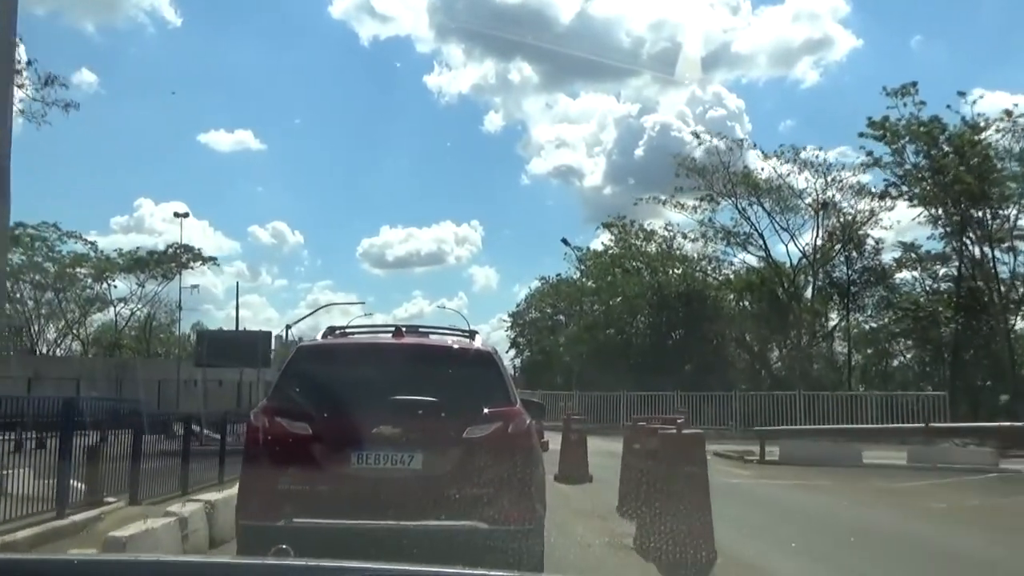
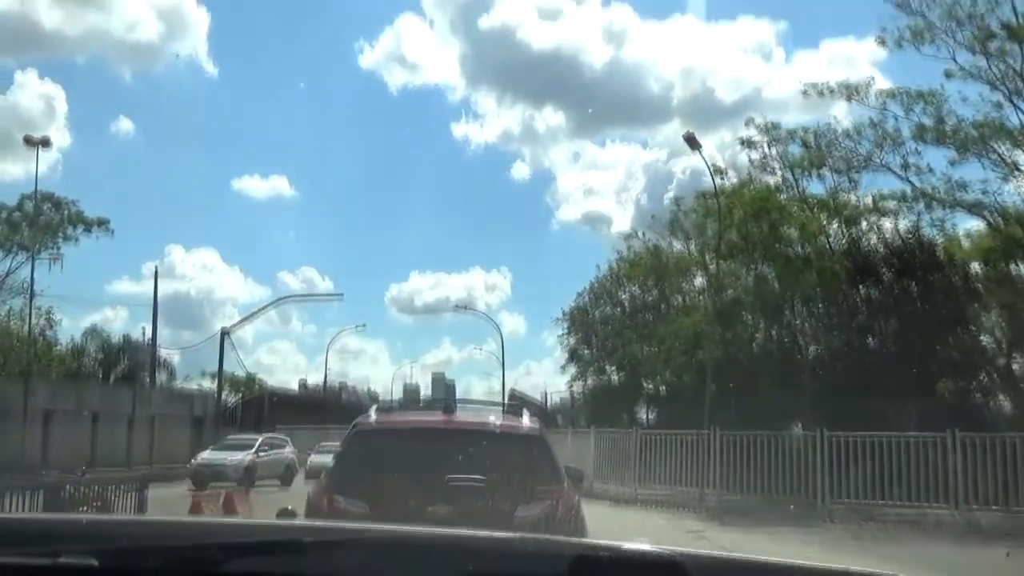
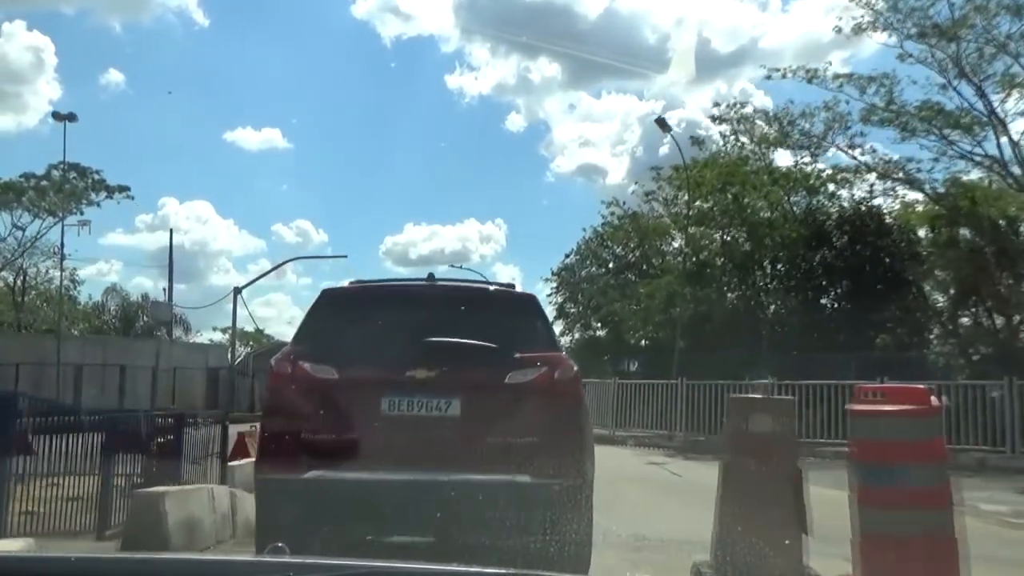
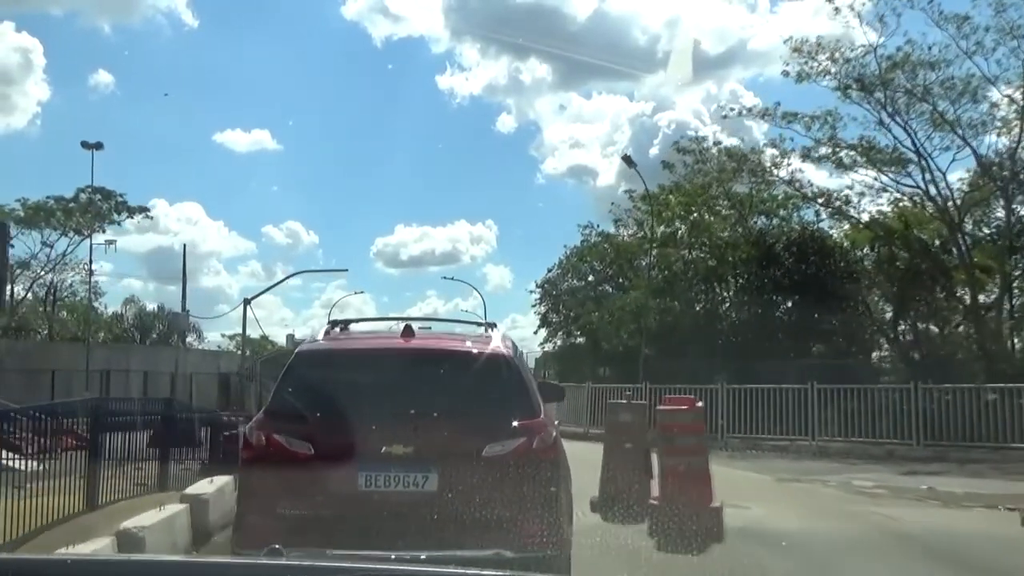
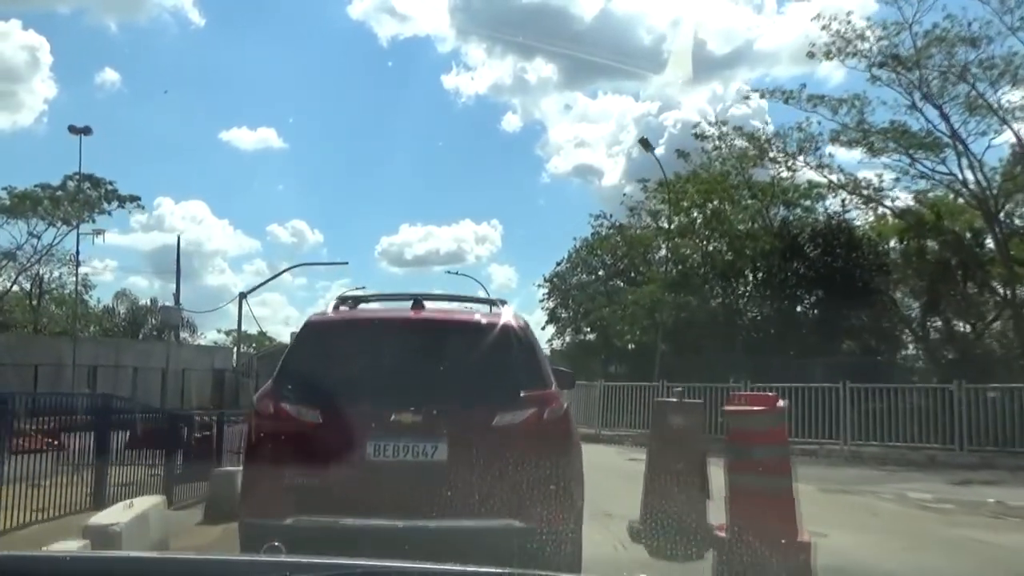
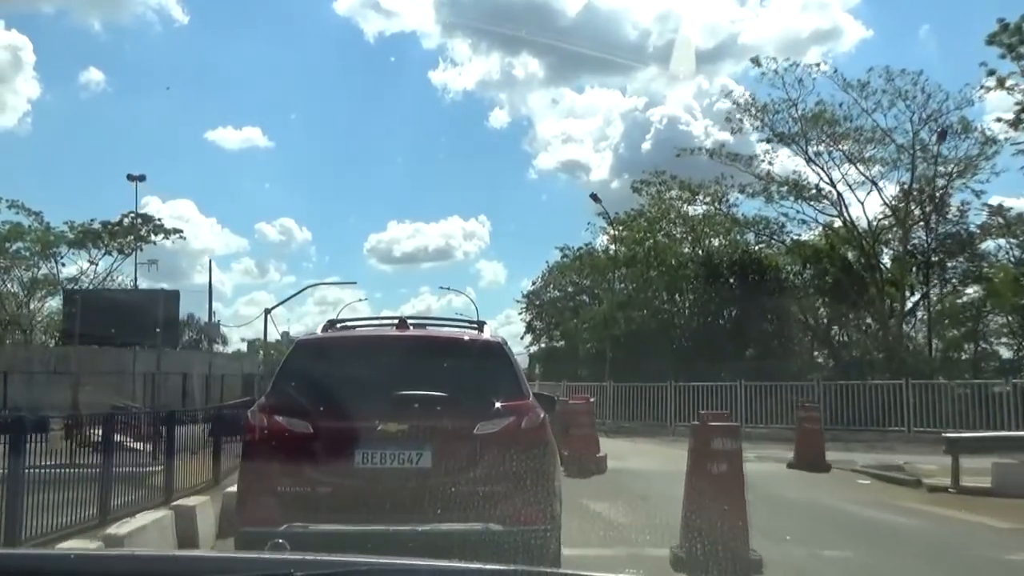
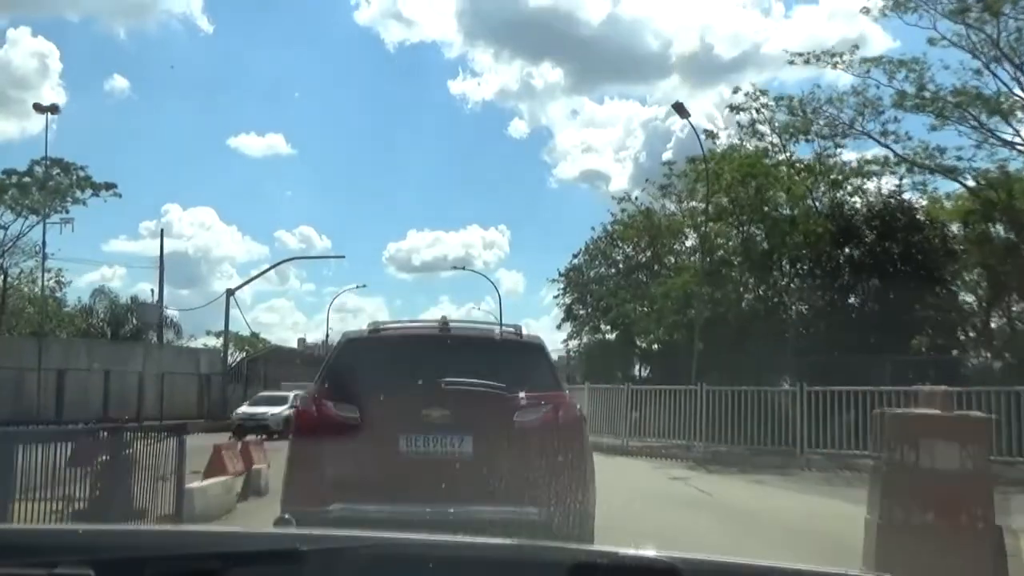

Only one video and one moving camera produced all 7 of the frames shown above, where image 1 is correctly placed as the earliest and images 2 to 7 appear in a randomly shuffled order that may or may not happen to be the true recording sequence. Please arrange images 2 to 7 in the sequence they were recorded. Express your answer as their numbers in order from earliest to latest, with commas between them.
6, 4, 5, 3, 7, 2
